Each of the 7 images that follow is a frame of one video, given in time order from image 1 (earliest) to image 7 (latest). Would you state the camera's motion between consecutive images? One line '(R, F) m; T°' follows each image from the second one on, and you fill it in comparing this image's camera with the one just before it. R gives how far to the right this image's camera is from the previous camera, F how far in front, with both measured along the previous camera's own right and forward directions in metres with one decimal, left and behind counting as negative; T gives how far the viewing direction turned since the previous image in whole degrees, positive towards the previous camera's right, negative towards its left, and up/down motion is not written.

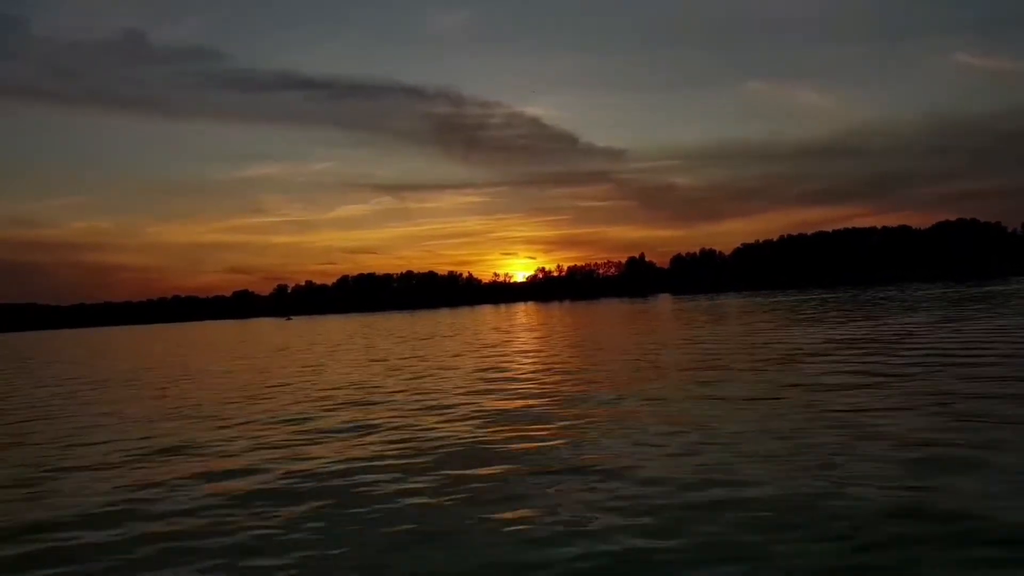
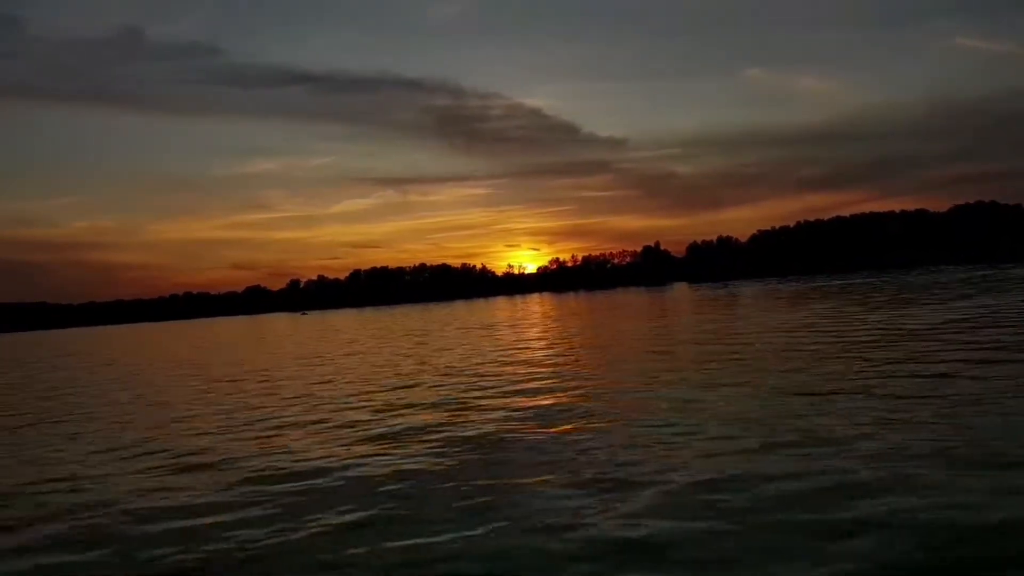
(-1.4, +0.2) m; 0°
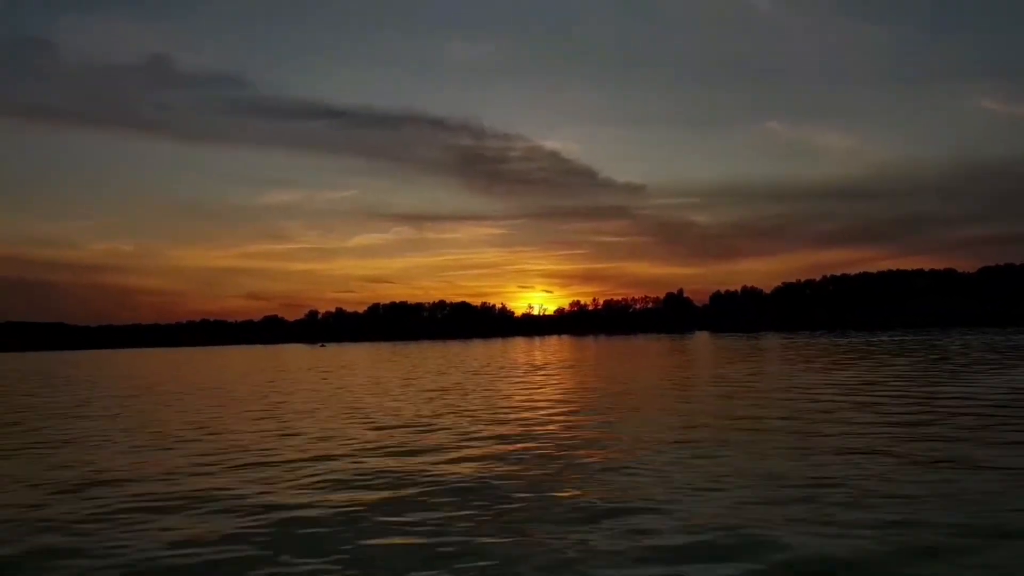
(-0.9, +0.7) m; -1°
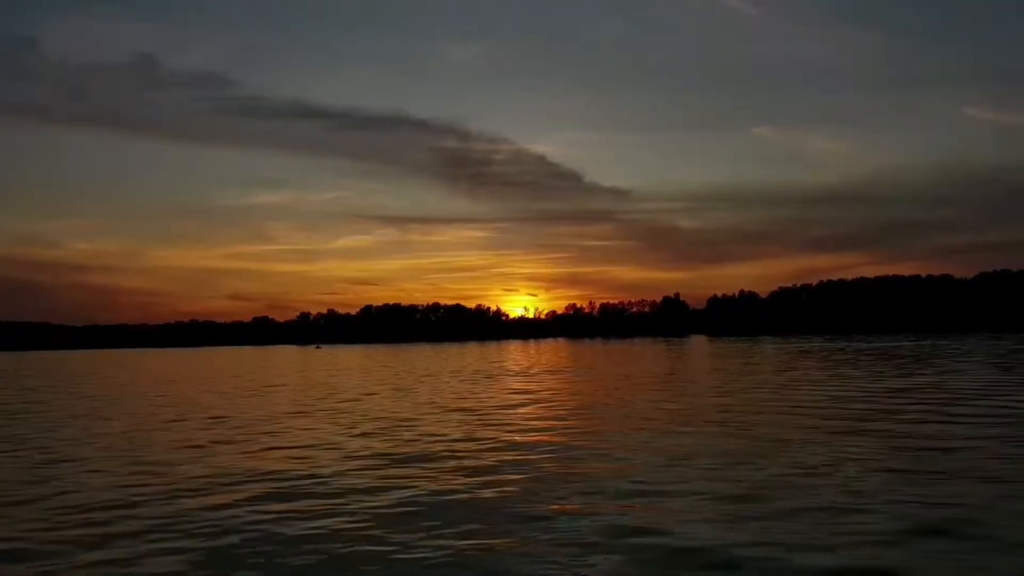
(-1.4, +0.6) m; +1°
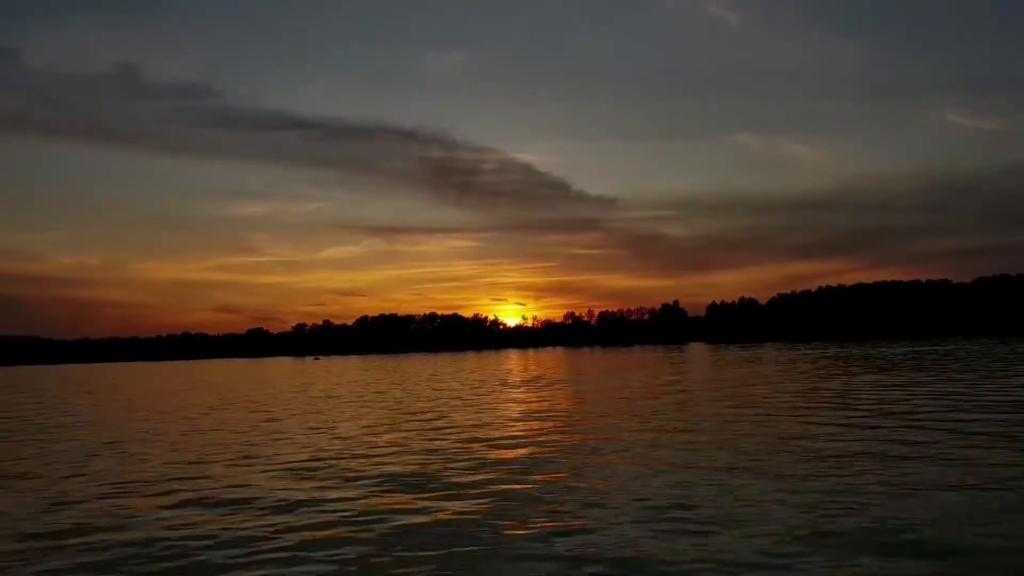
(-1.3, +0.4) m; +1°
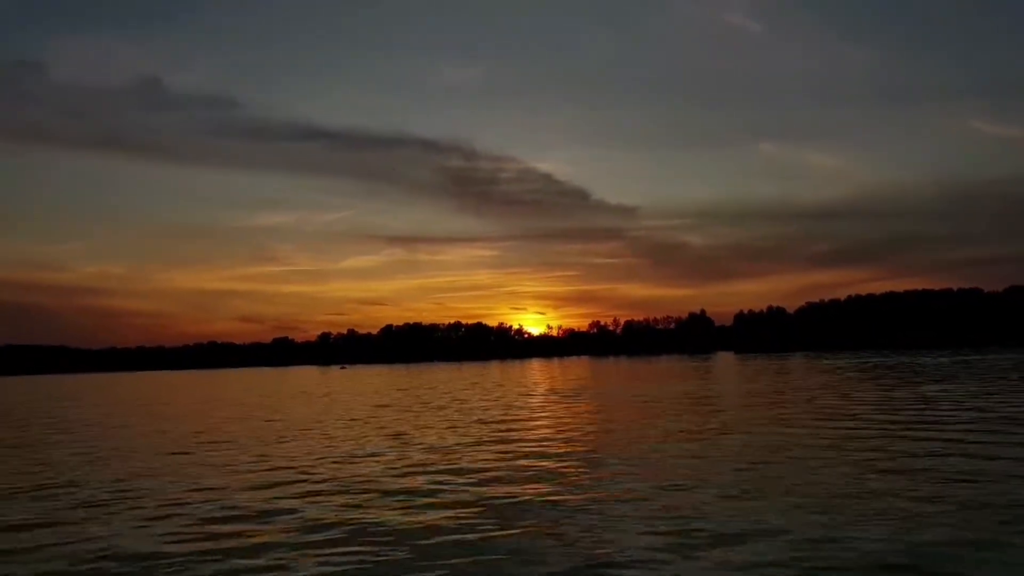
(-0.6, +0.2) m; -1°
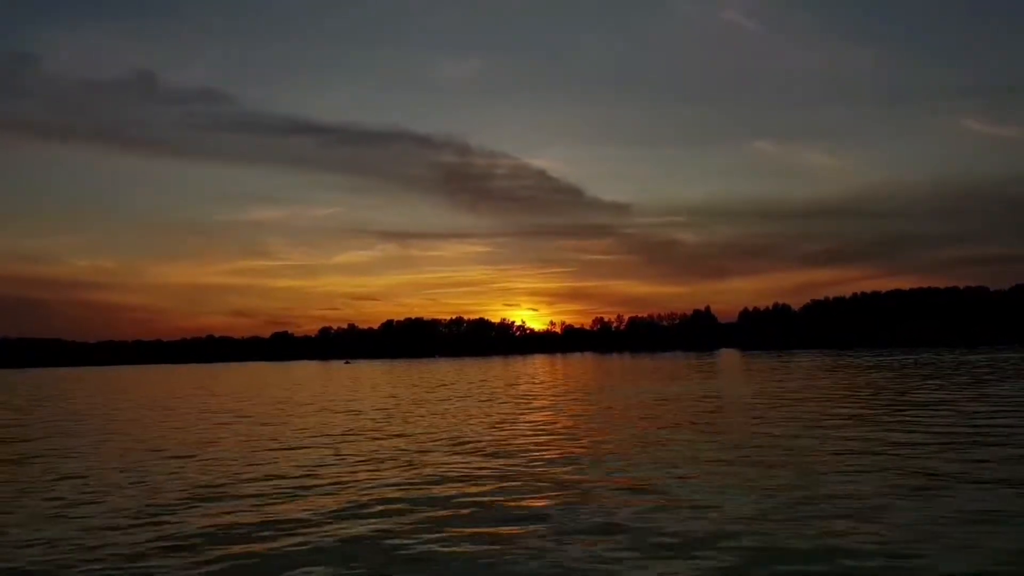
(-1.2, +0.6) m; +1°
